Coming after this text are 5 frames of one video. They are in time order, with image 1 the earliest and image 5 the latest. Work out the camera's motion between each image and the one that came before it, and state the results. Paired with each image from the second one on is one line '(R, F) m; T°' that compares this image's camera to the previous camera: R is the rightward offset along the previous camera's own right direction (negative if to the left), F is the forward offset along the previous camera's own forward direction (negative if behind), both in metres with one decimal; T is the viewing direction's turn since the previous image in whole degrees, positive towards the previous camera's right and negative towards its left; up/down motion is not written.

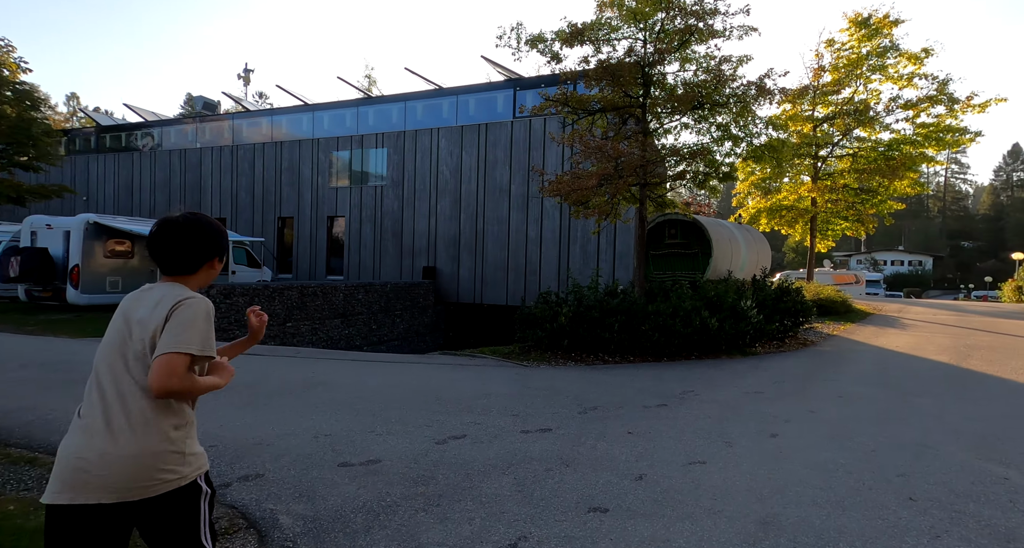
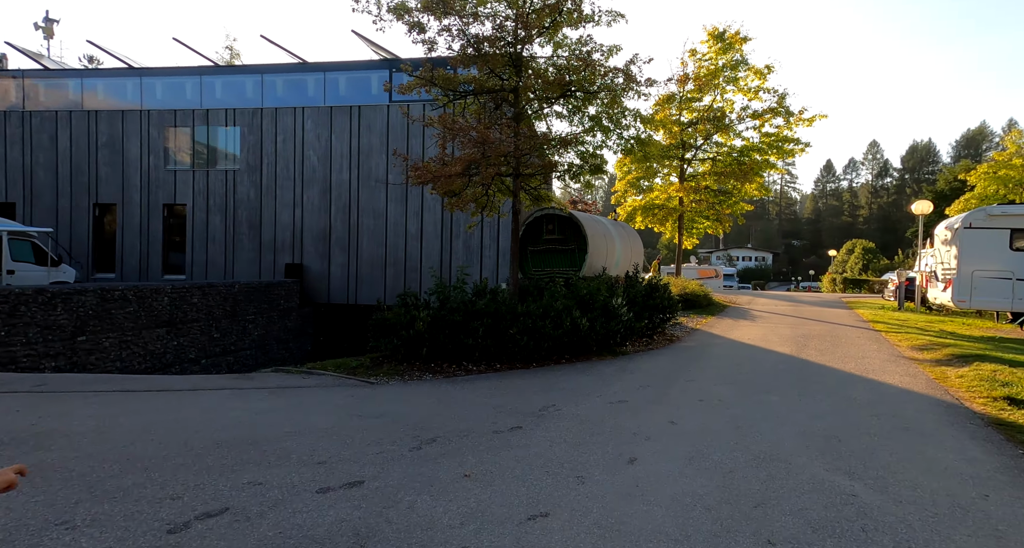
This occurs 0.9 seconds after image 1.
(+0.4, +0.6) m; +11°
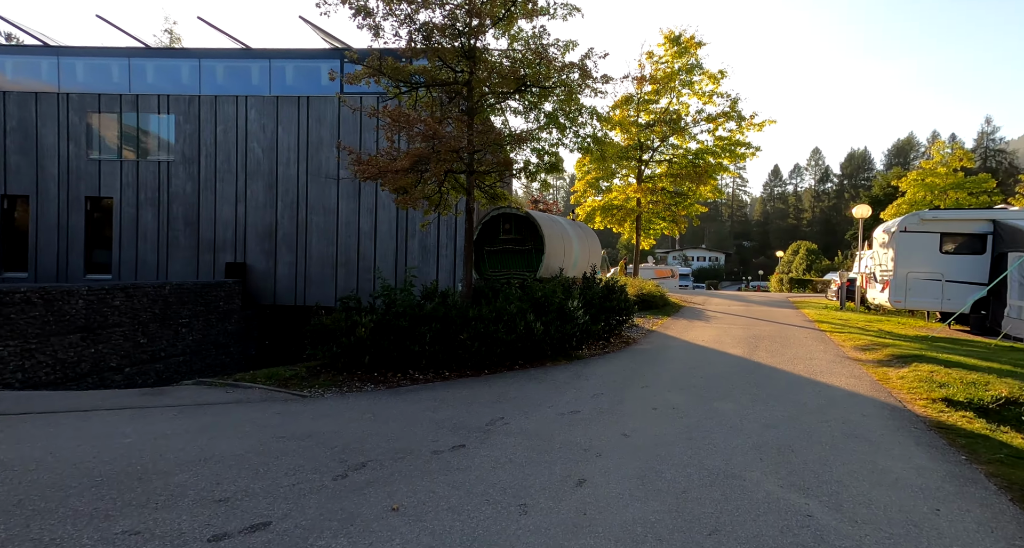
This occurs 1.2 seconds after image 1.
(+0.1, +0.3) m; +4°
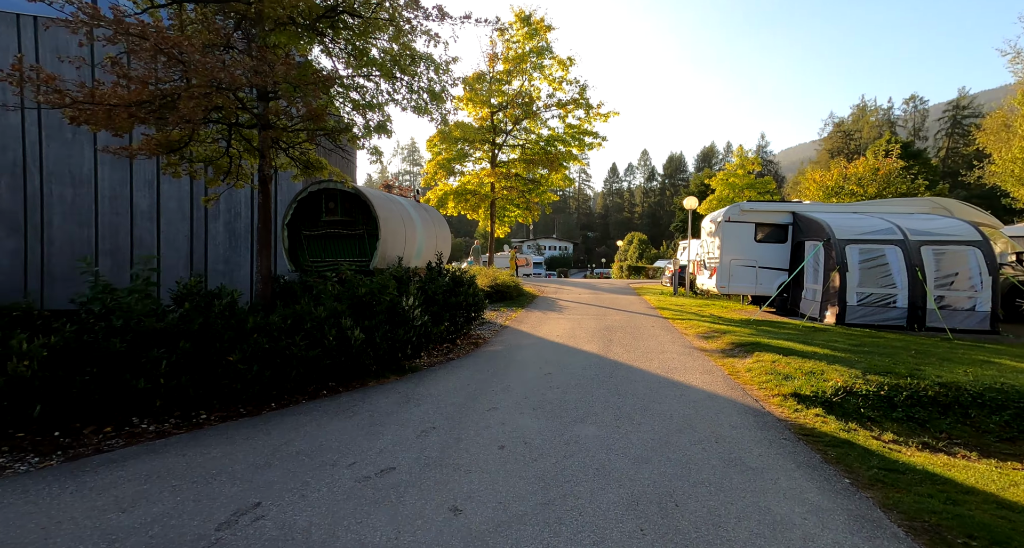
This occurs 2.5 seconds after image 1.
(+0.4, +1.5) m; +14°
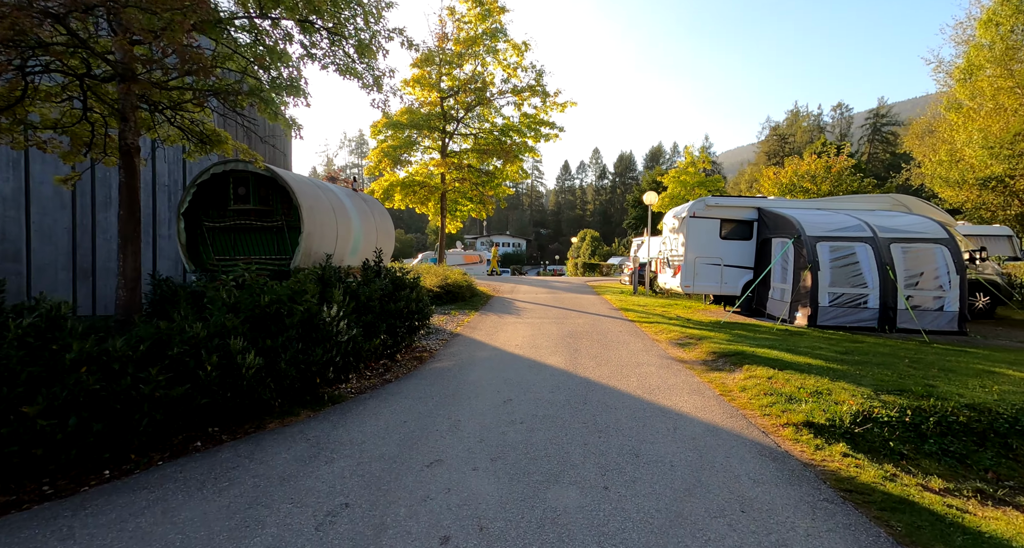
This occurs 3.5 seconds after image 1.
(0.0, +1.5) m; +5°
